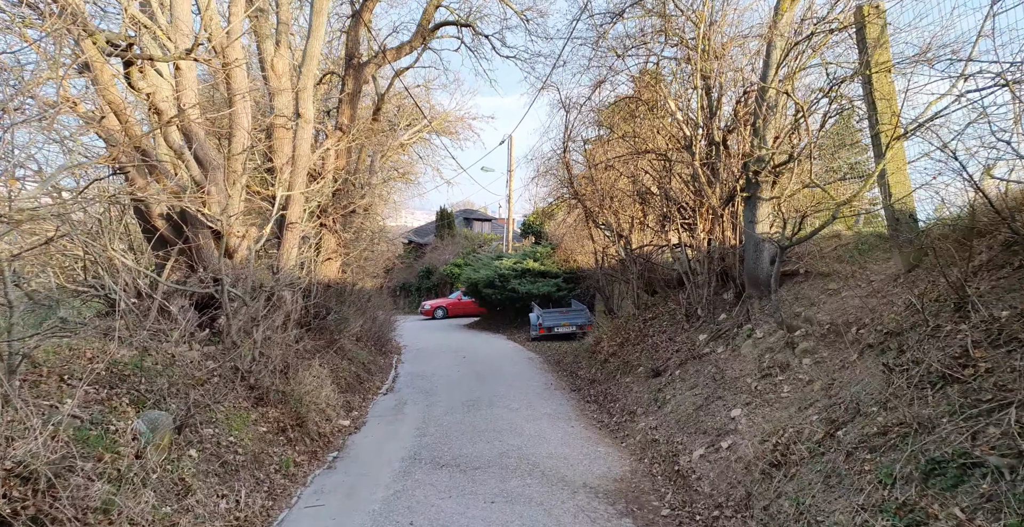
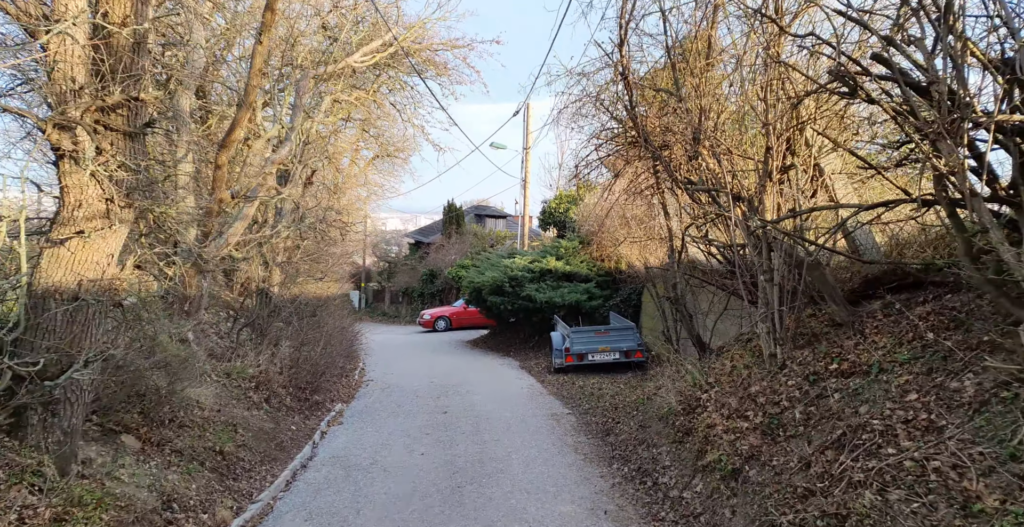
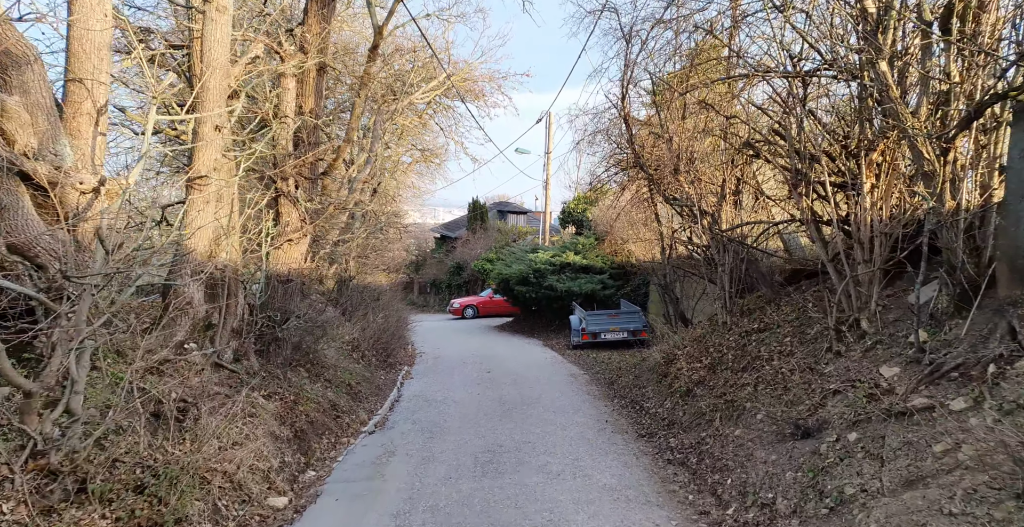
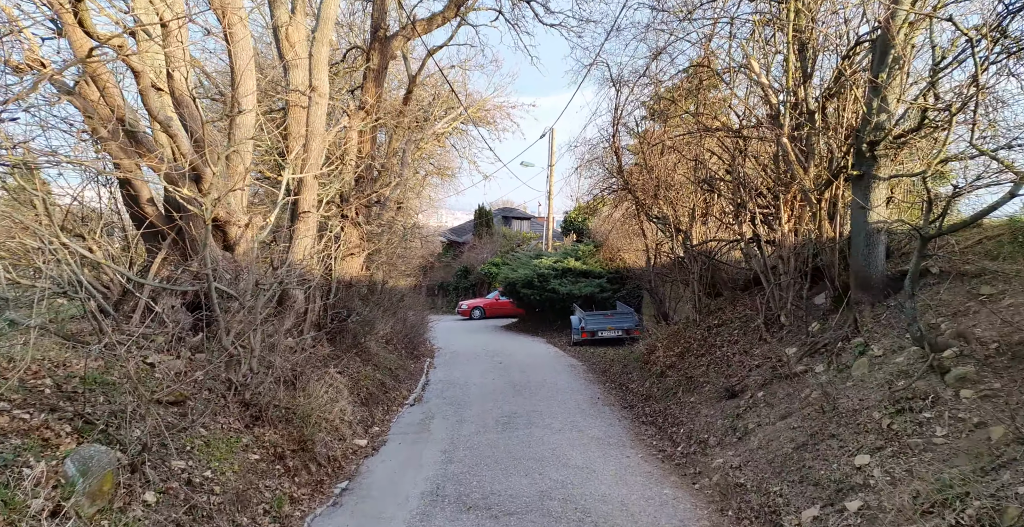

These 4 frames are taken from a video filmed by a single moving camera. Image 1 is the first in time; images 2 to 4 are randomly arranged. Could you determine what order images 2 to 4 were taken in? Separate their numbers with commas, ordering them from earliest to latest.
4, 3, 2
